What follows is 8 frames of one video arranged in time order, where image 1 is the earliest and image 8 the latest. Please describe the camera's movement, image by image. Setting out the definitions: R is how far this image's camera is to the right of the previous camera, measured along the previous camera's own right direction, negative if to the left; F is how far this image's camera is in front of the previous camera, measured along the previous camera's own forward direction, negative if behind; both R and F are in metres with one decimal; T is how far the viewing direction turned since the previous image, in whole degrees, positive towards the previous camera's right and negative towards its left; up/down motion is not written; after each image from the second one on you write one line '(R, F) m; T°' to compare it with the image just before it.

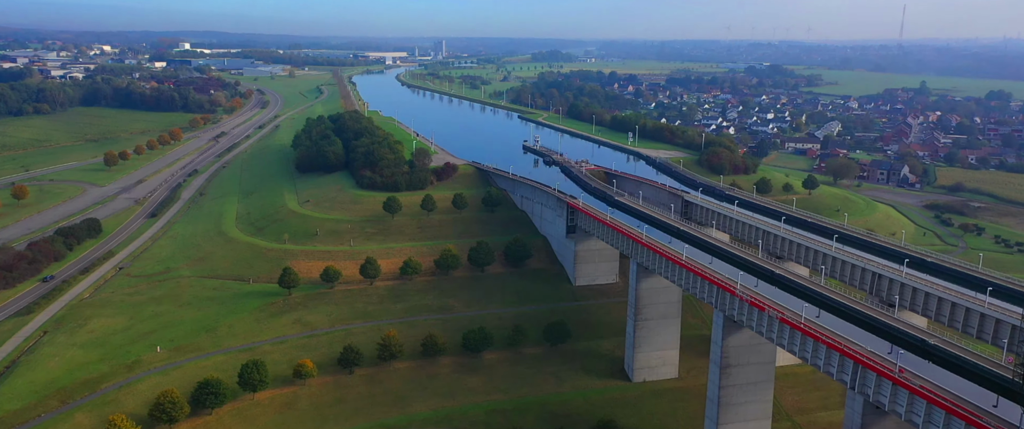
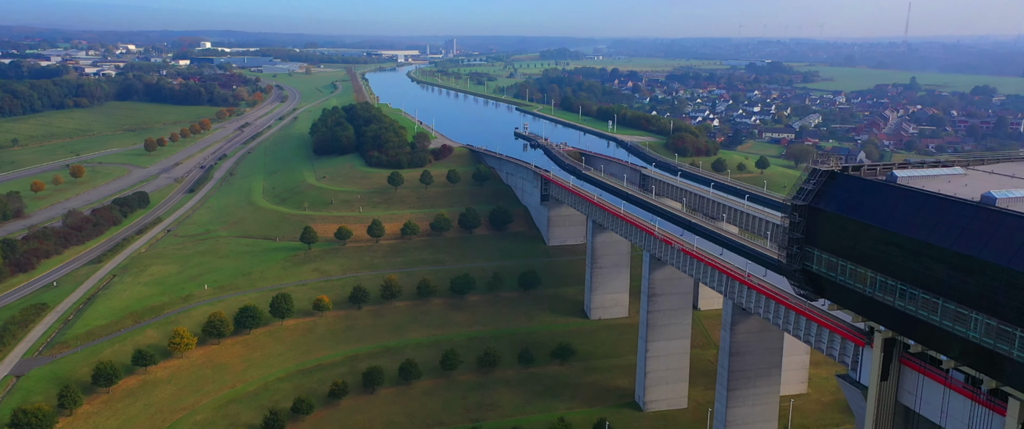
(+1.9, -7.9) m; -1°
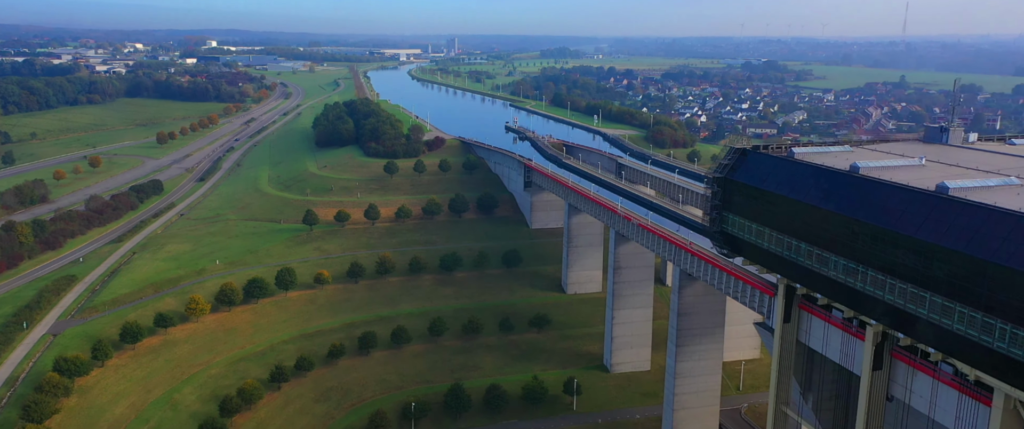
(+1.2, -4.2) m; 0°
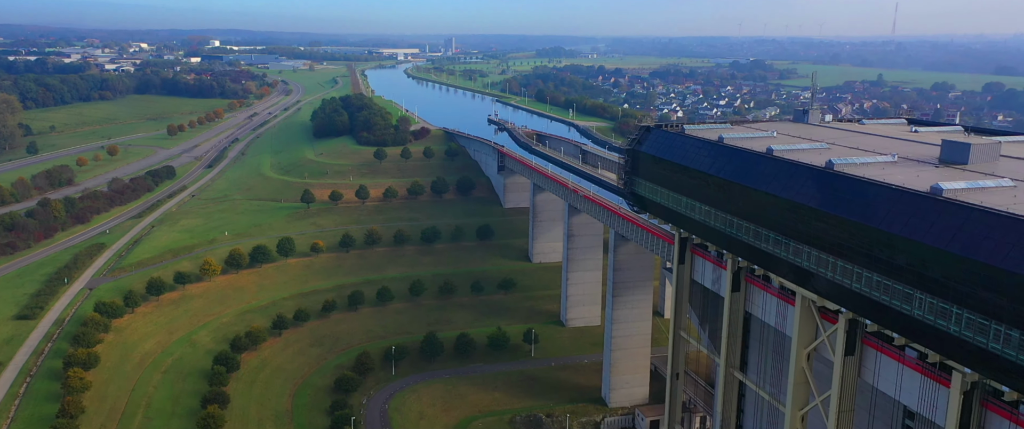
(+2.0, -6.6) m; 0°
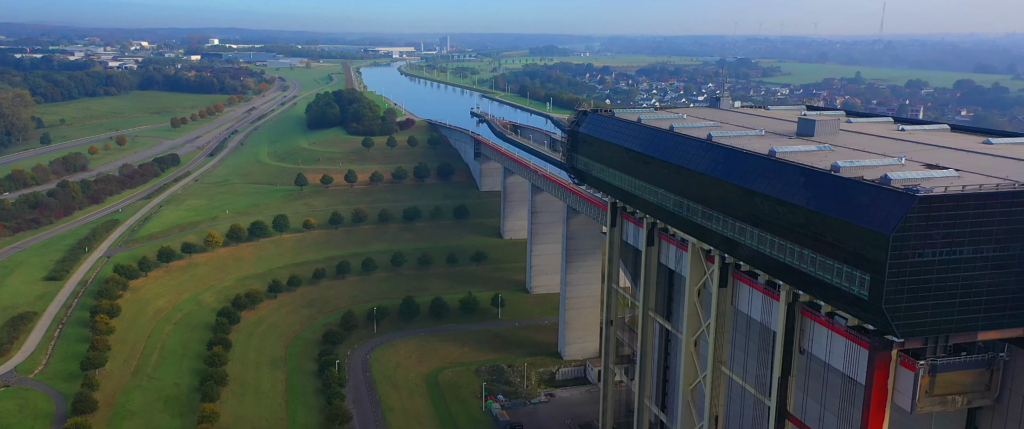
(+1.9, -5.9) m; 0°
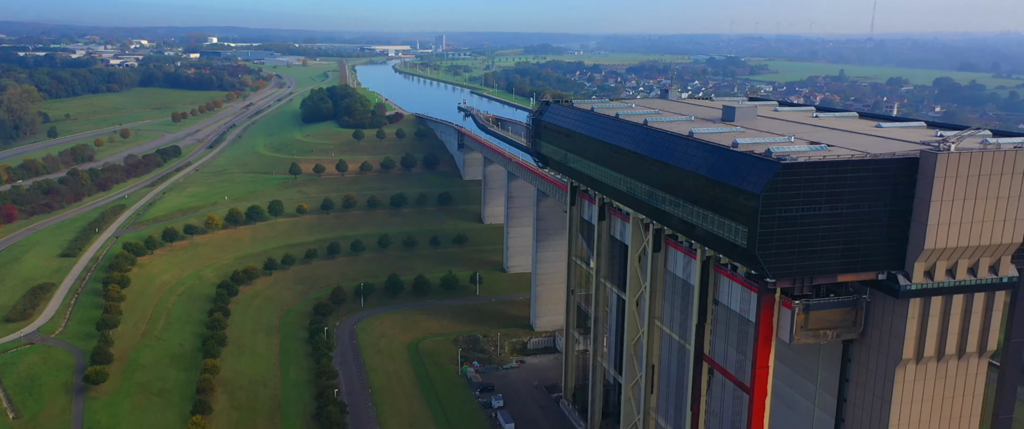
(+1.5, -4.3) m; 0°
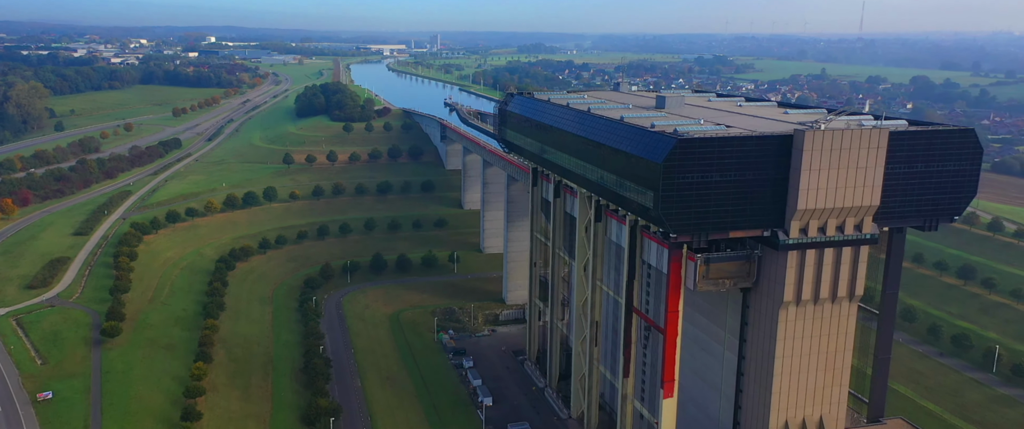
(+1.8, -5.0) m; 0°
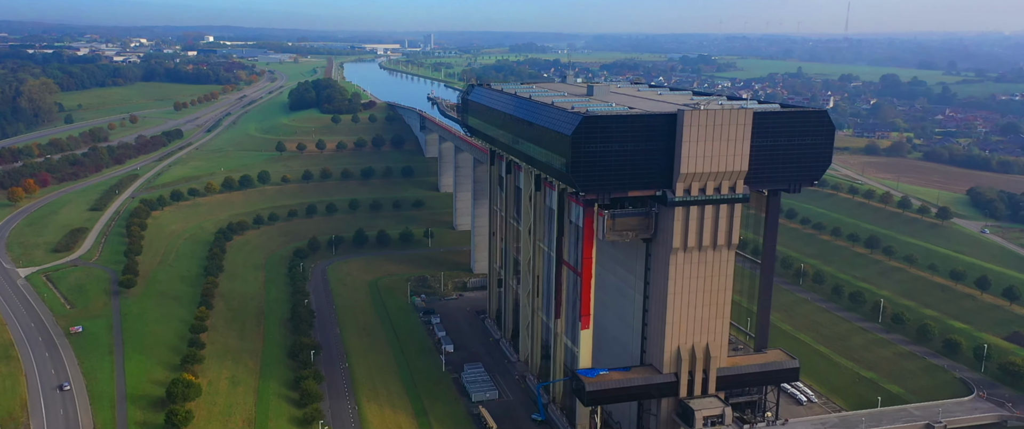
(+2.5, -7.1) m; 0°
